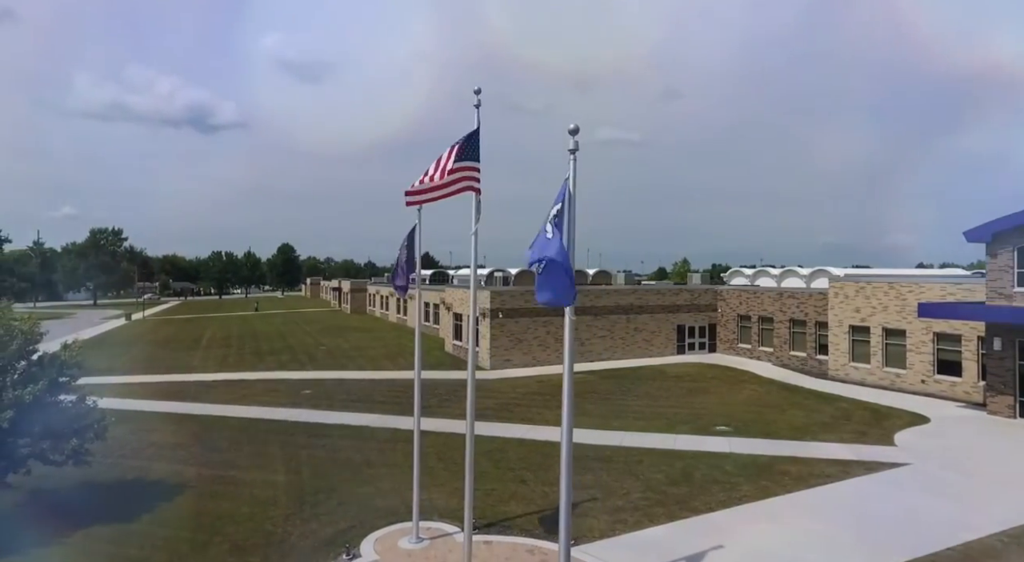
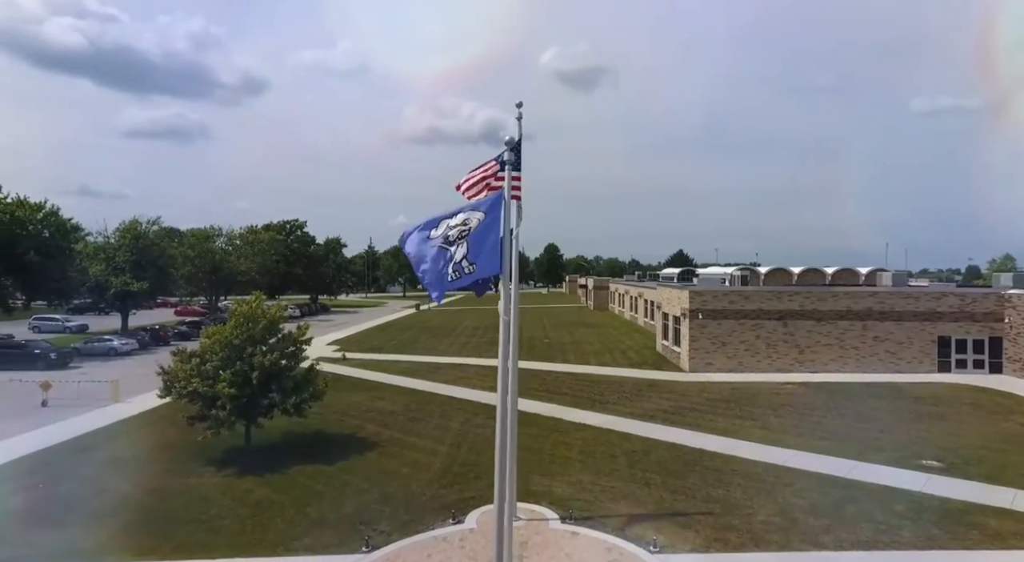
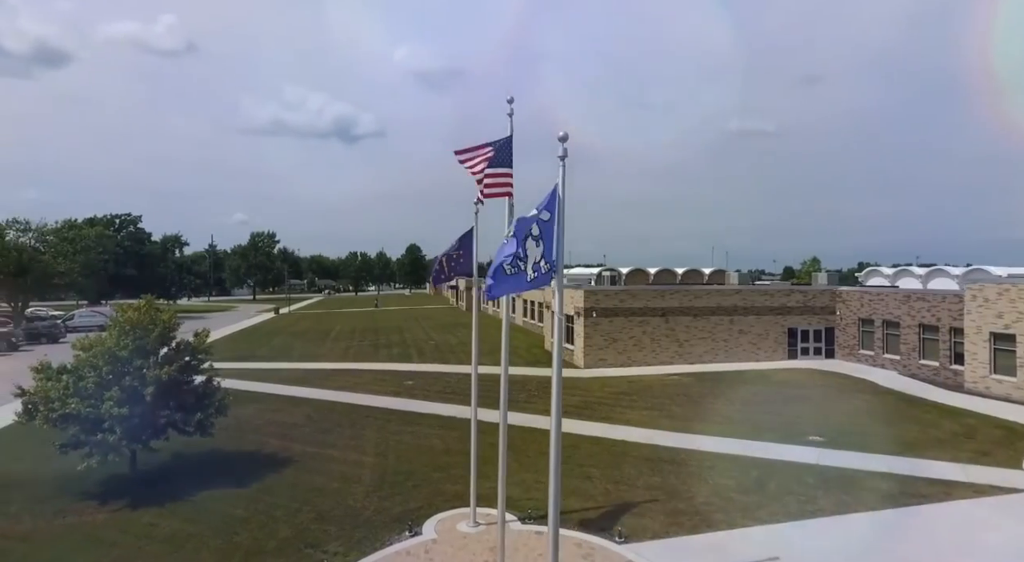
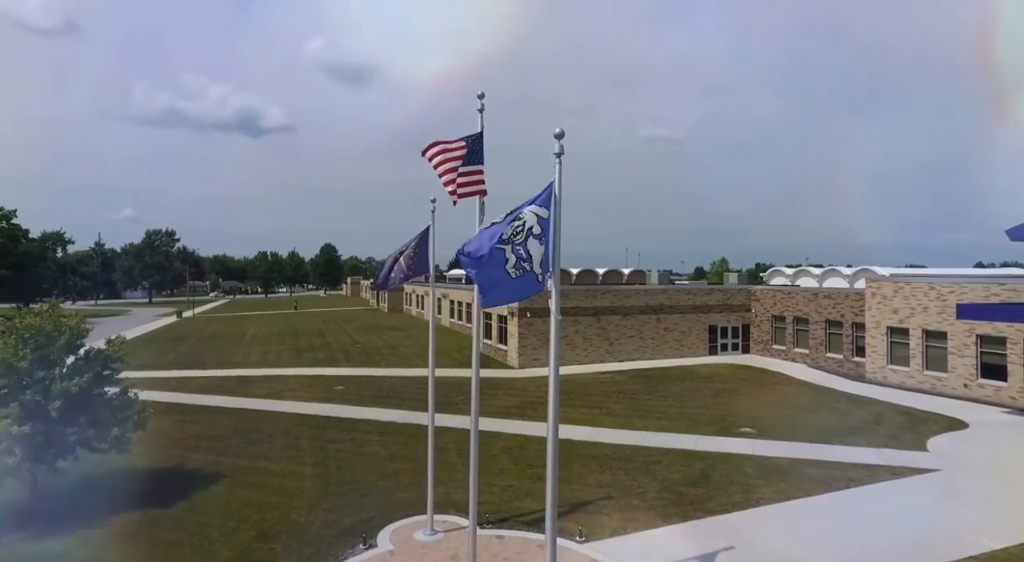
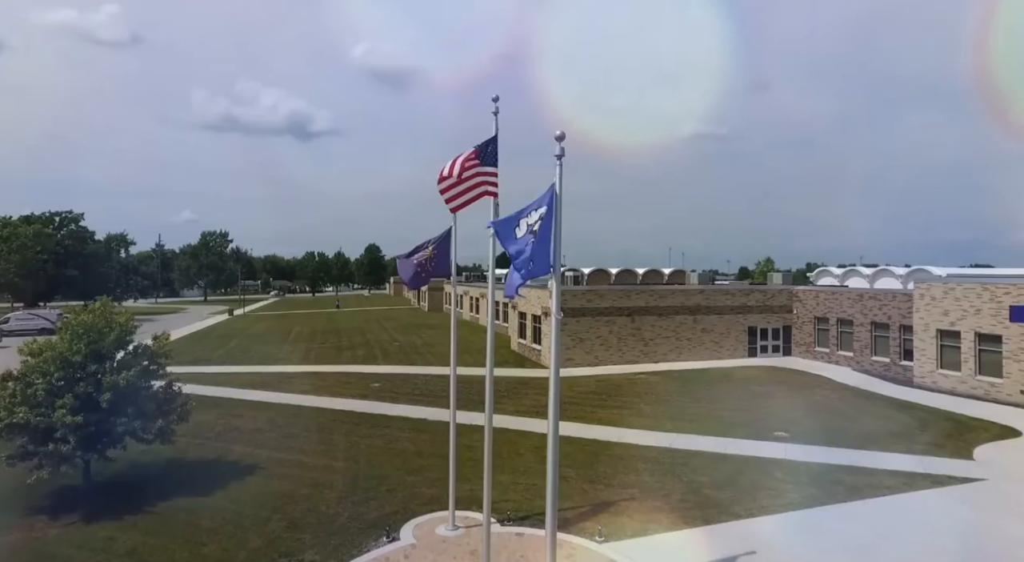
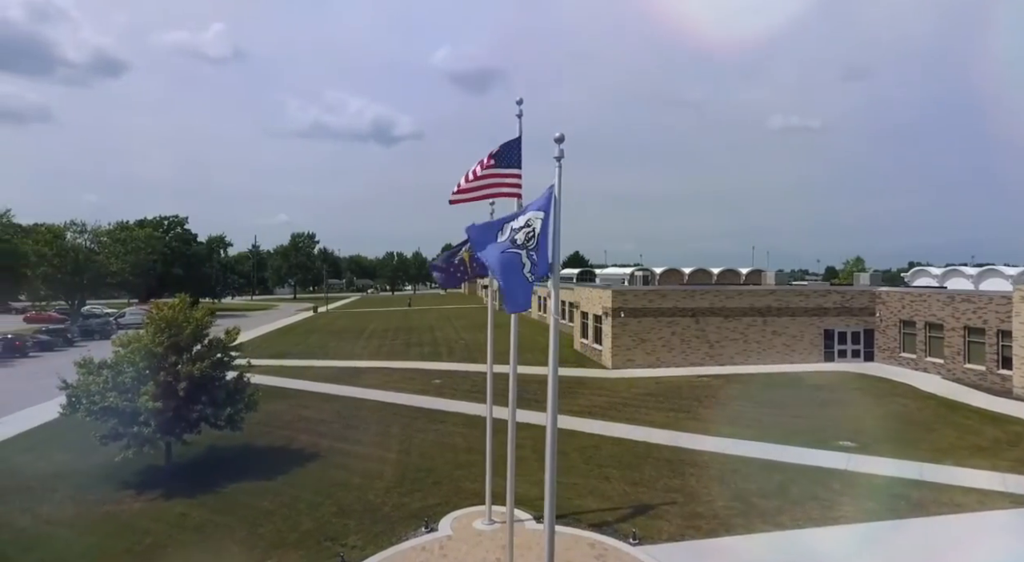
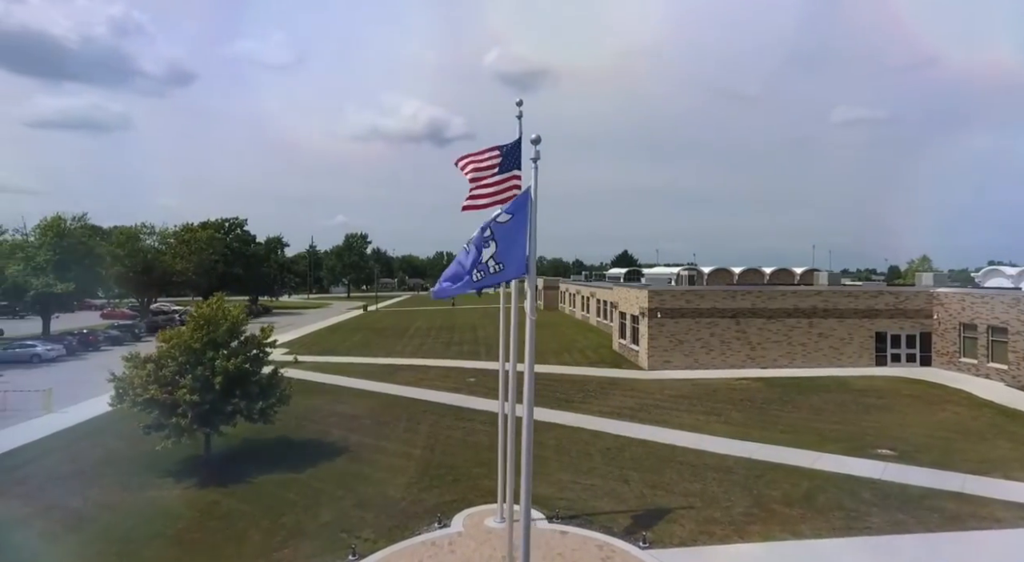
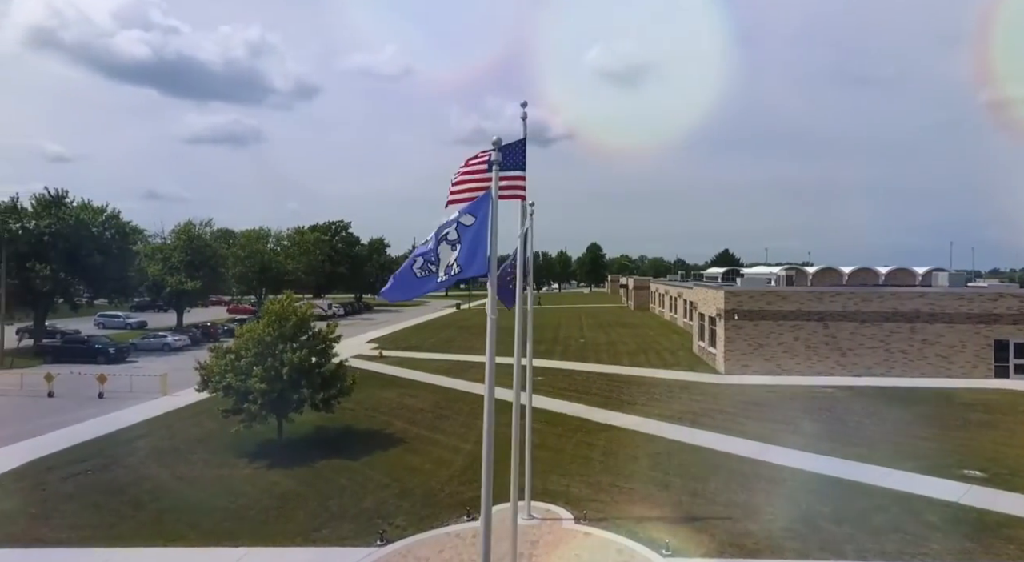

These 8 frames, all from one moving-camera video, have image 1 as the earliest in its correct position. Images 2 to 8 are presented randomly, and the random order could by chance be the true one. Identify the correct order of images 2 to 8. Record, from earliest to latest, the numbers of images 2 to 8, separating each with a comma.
4, 5, 3, 6, 7, 2, 8
